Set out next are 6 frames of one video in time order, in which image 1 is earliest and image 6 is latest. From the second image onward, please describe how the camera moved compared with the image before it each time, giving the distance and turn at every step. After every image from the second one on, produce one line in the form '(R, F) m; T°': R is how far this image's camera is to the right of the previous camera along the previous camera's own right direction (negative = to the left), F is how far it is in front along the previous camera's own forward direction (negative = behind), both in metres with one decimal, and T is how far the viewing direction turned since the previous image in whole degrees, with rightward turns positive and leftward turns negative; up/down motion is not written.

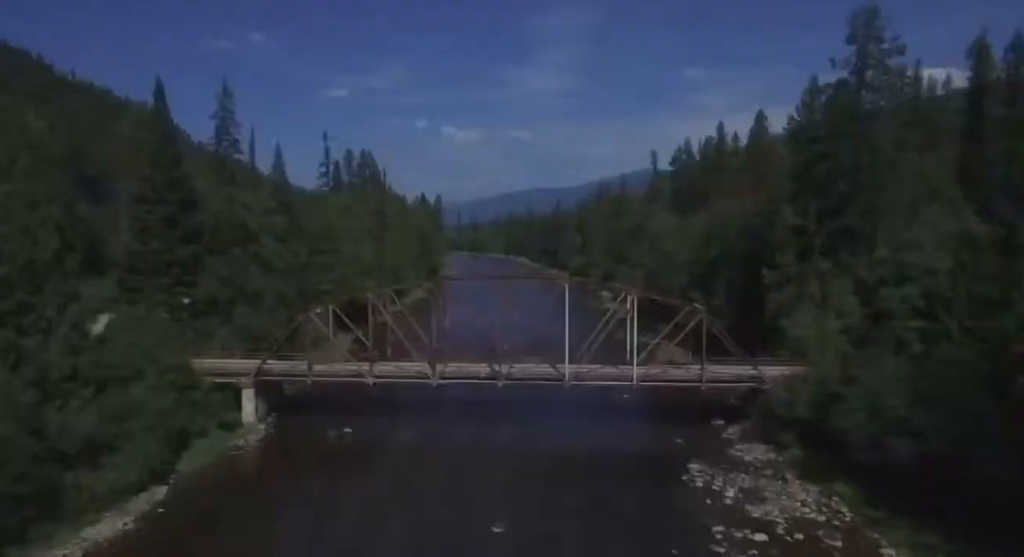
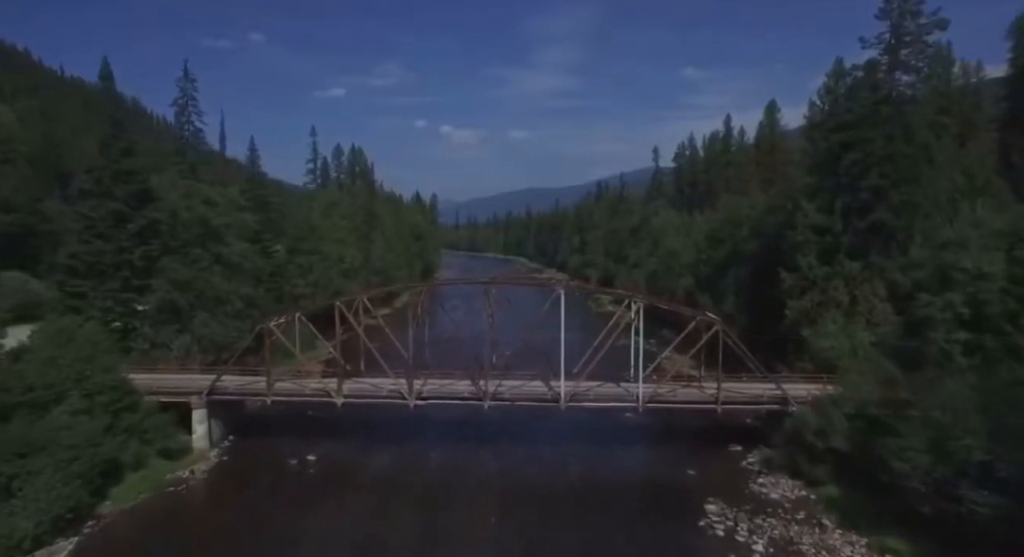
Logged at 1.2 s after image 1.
(+0.4, +3.7) m; 0°
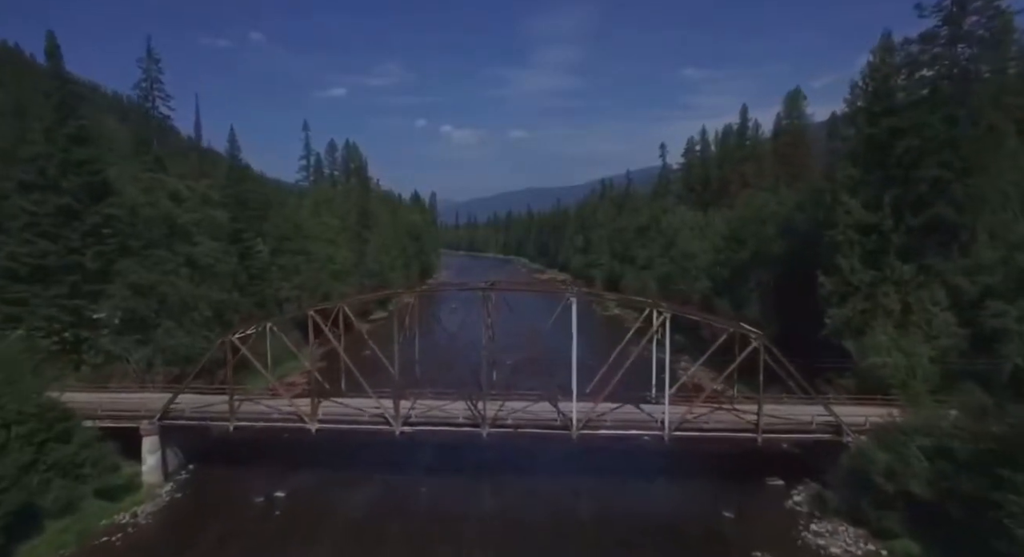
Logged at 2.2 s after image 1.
(-0.1, +3.8) m; 0°
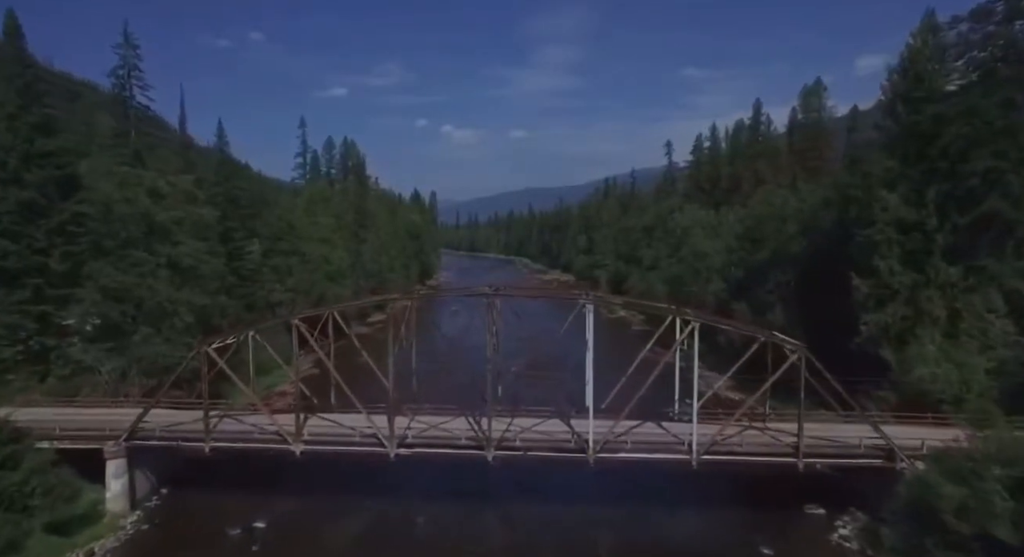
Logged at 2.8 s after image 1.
(-0.2, +2.4) m; 0°
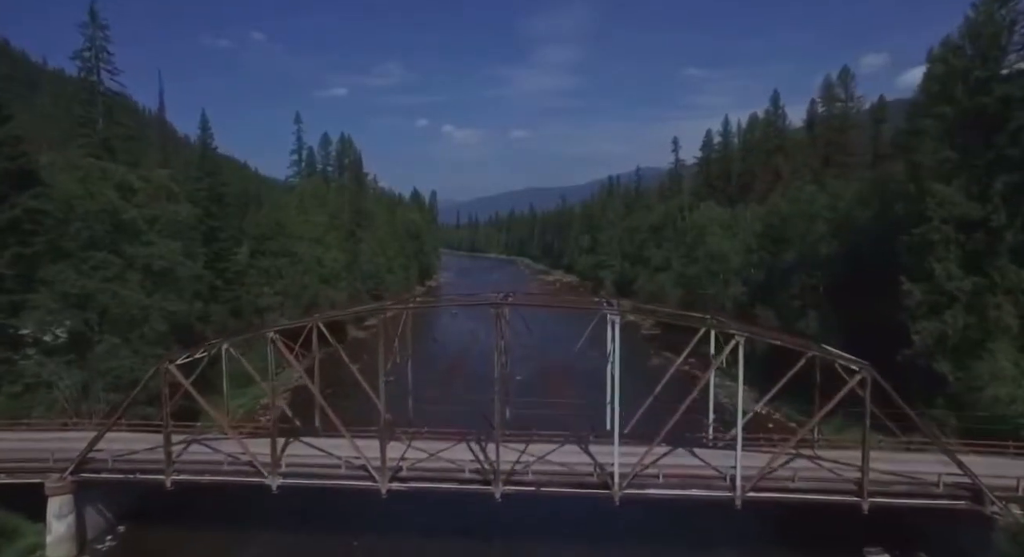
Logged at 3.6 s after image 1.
(-0.3, +2.9) m; 0°
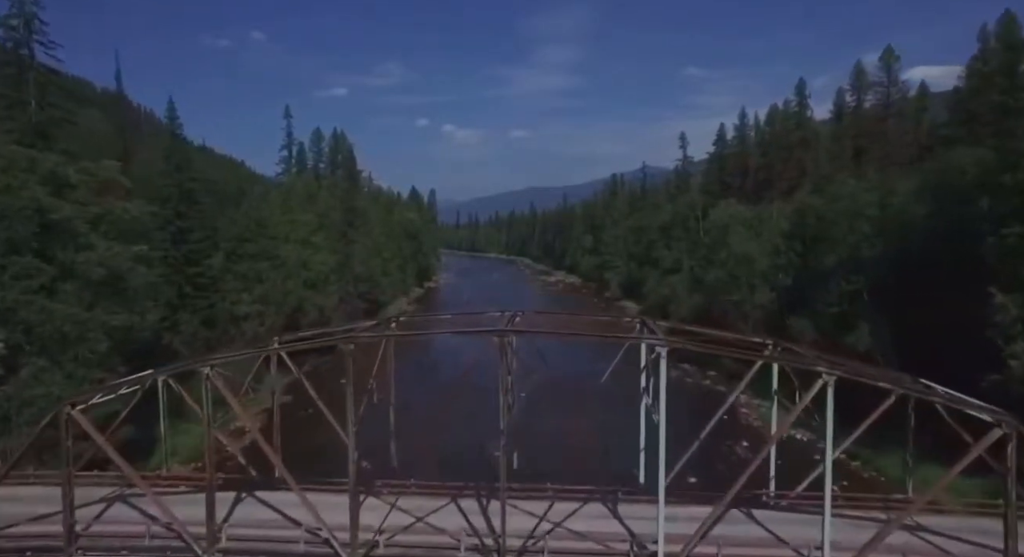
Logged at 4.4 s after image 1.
(-0.2, +4.2) m; 0°
